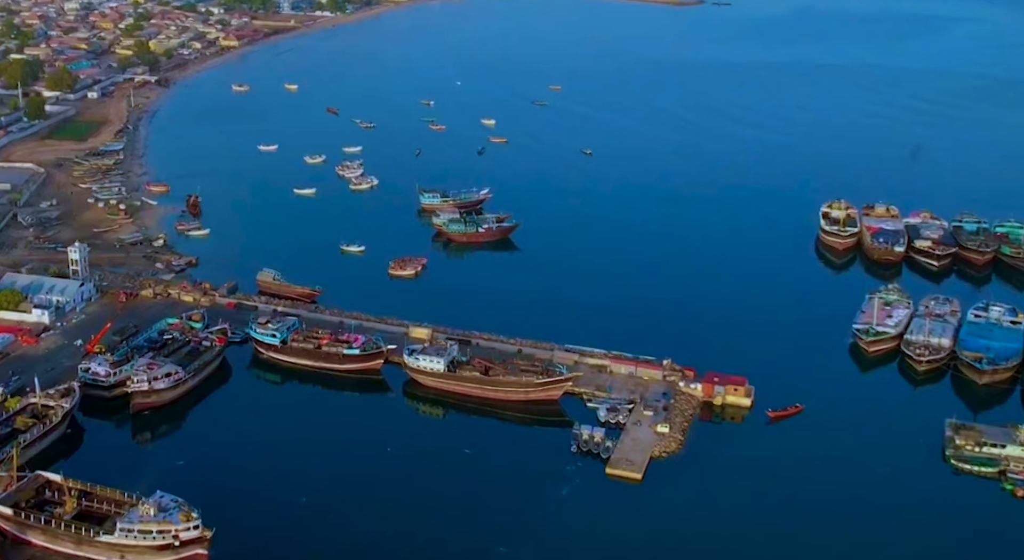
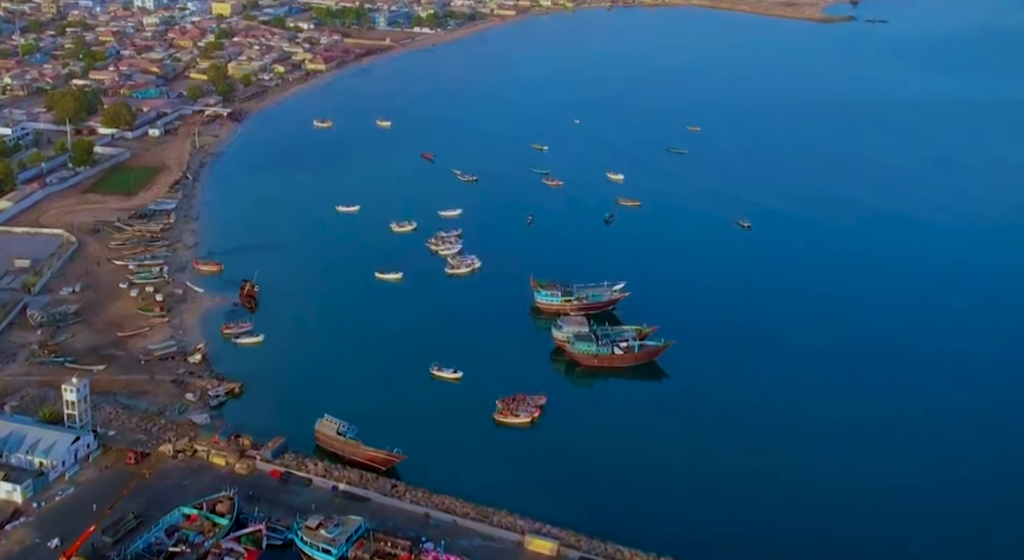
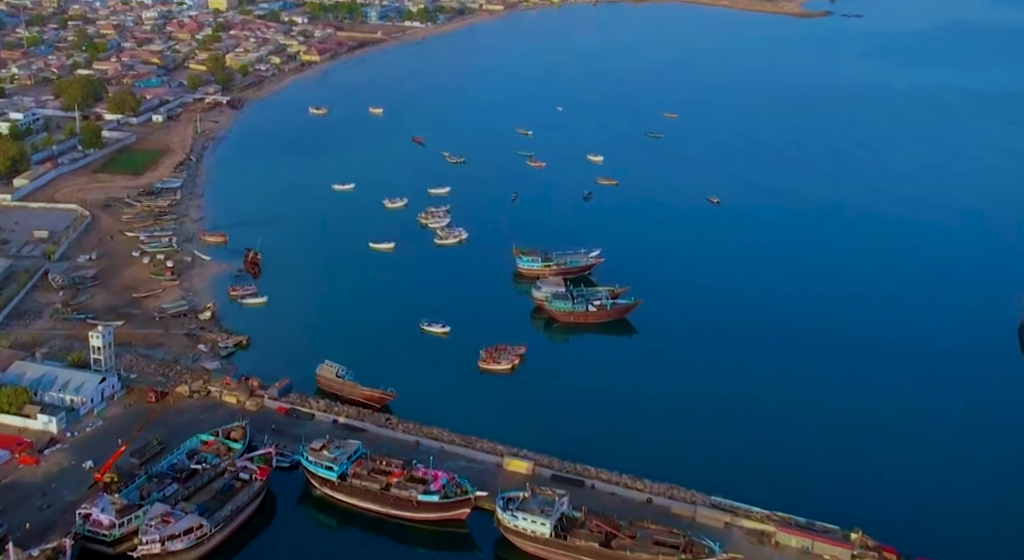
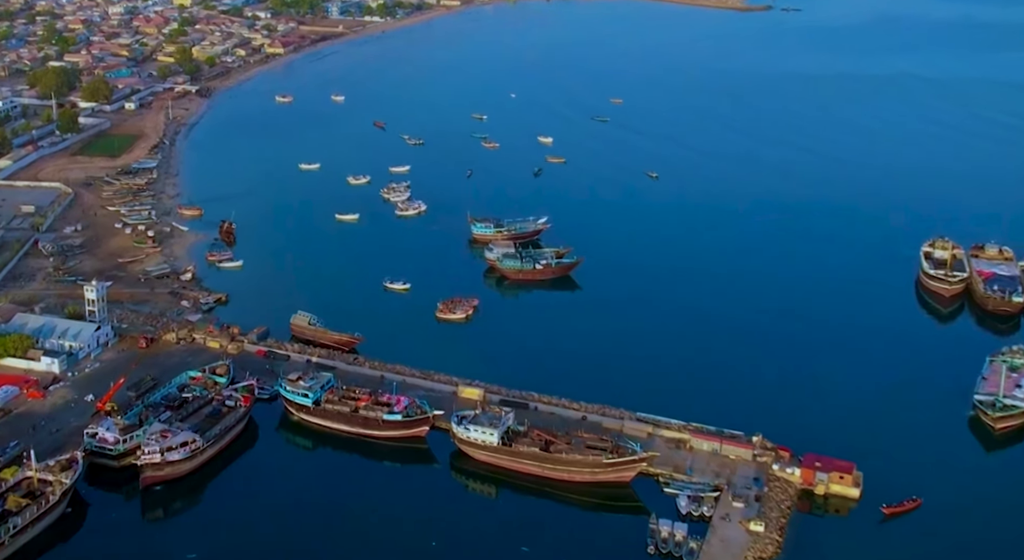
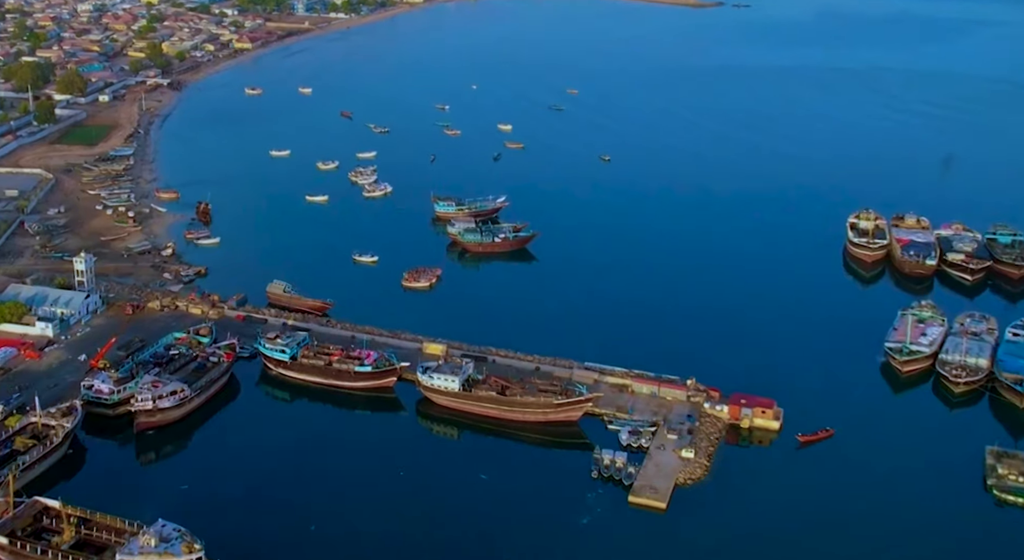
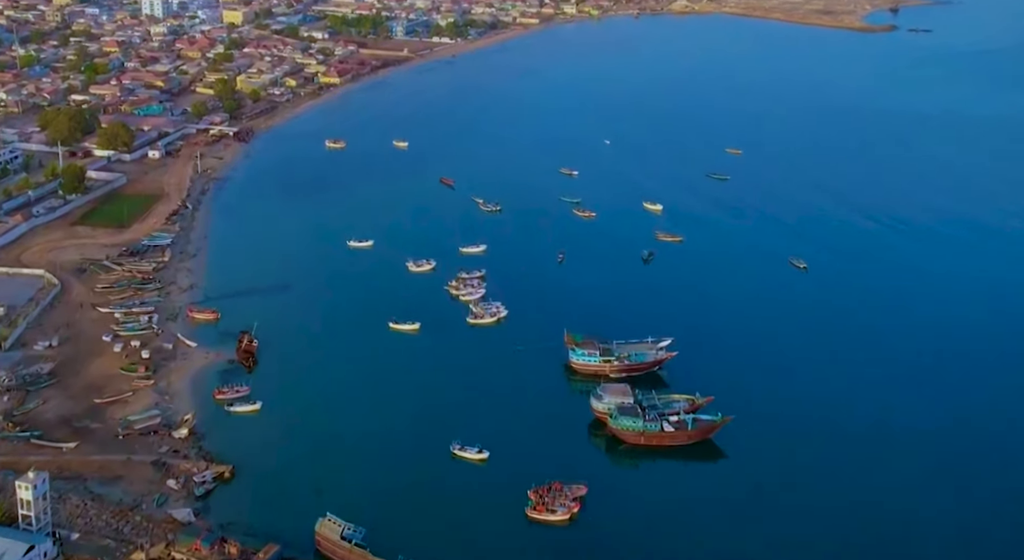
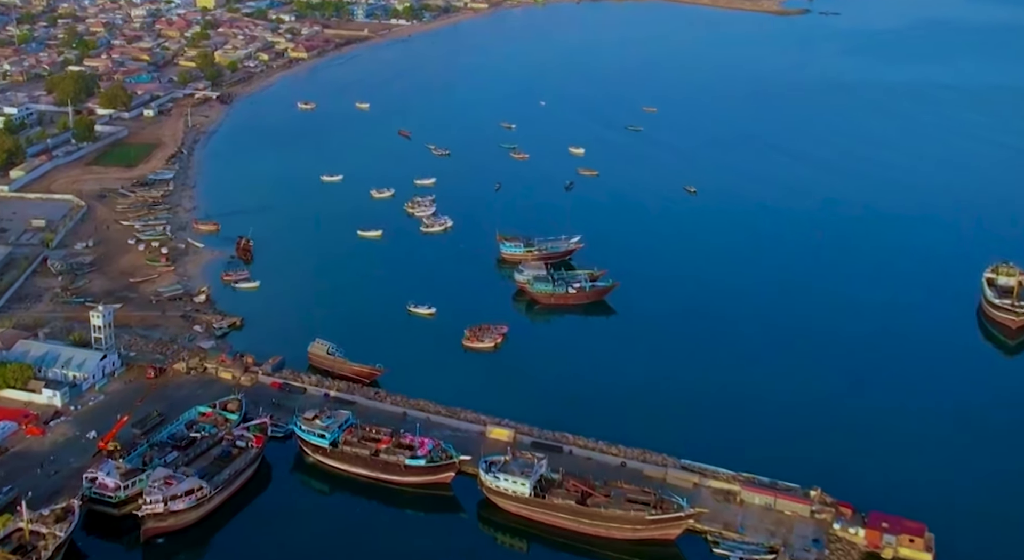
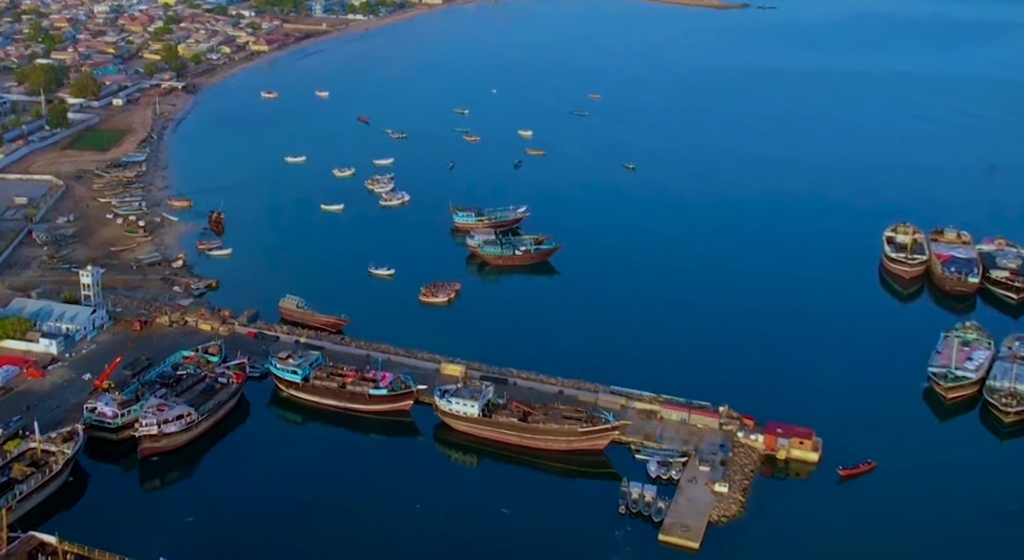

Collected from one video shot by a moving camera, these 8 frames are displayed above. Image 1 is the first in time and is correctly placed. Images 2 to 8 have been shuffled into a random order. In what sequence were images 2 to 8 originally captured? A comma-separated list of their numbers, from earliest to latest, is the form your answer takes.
5, 8, 4, 7, 3, 2, 6
